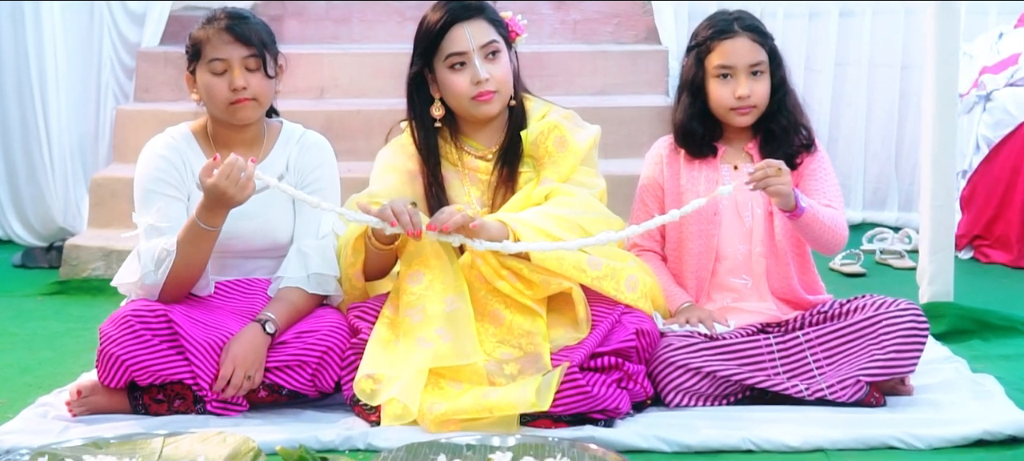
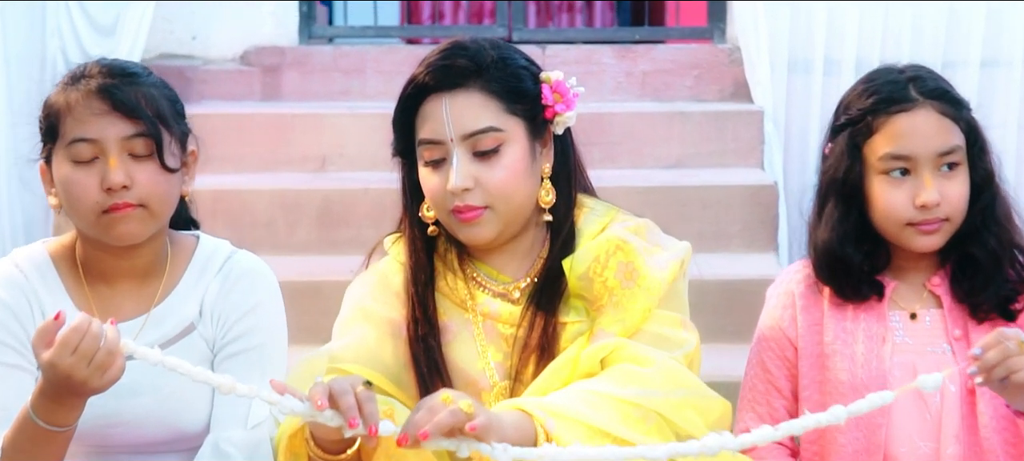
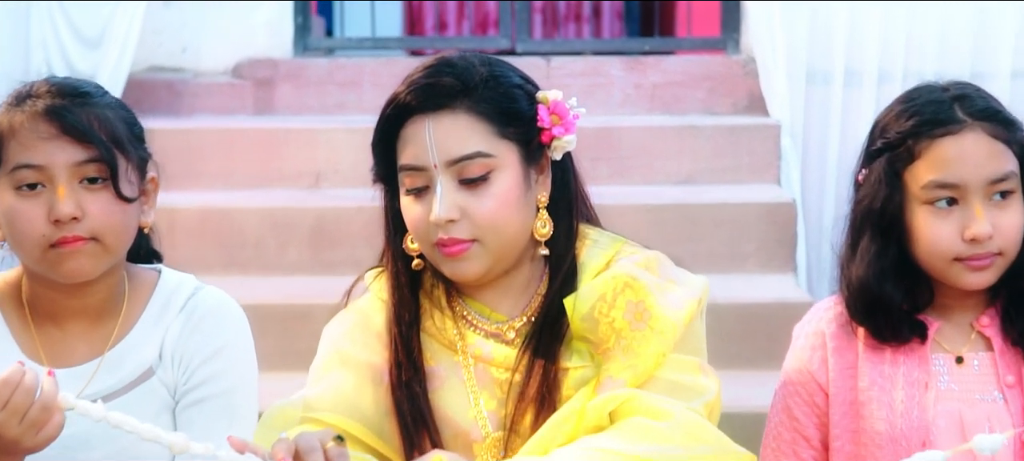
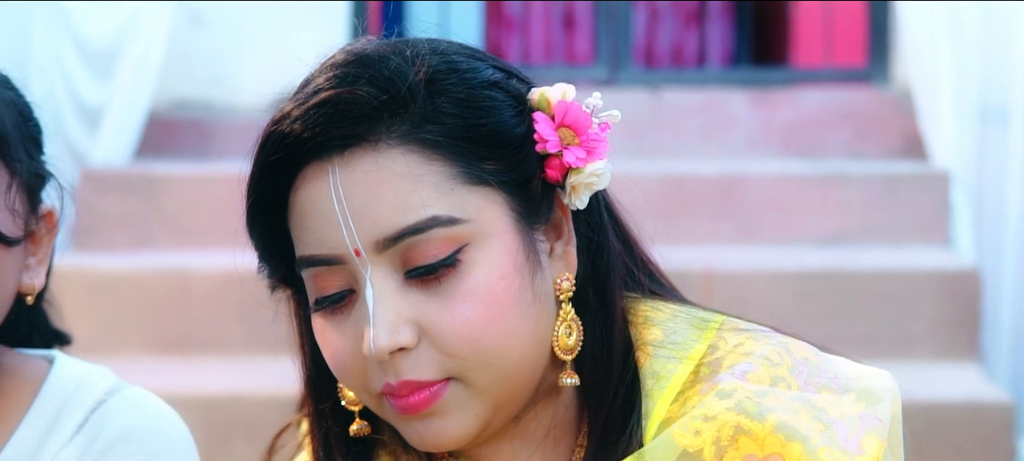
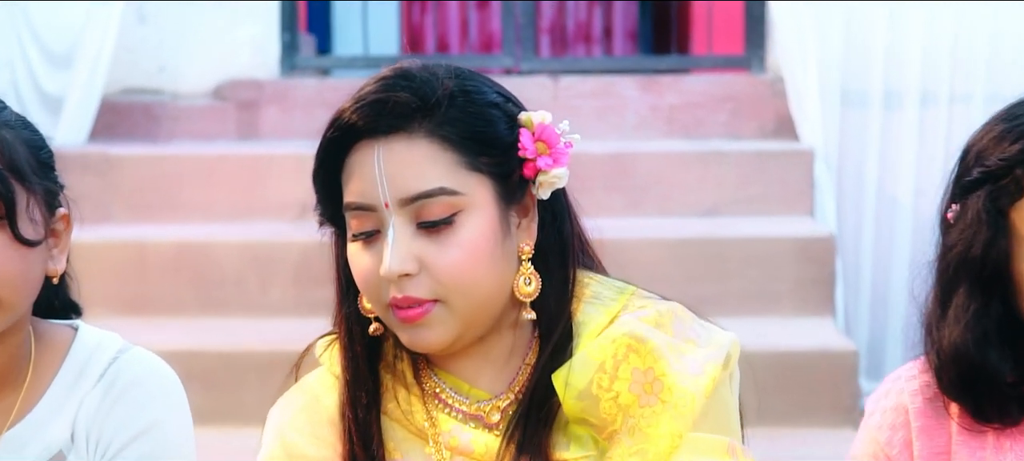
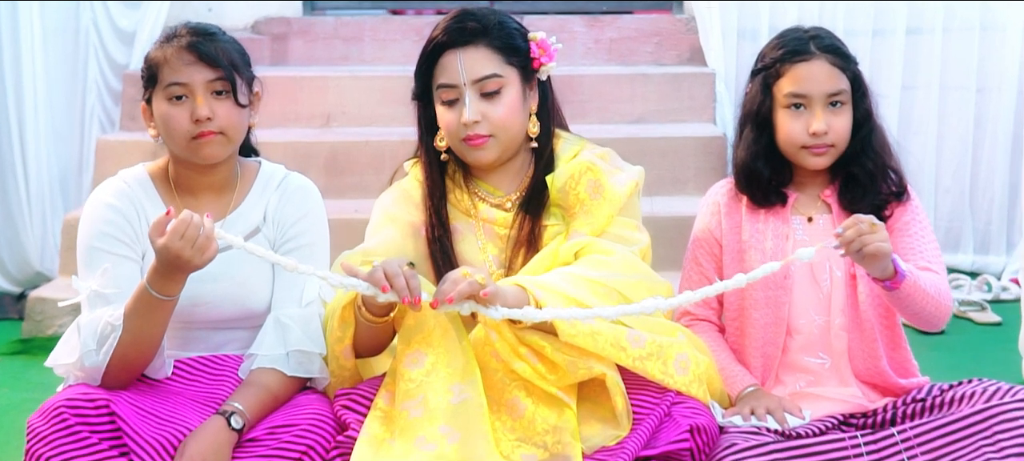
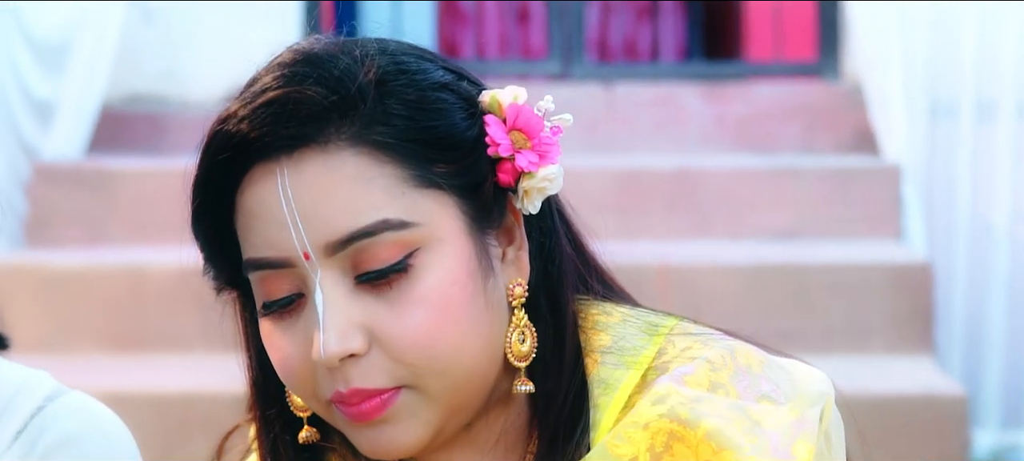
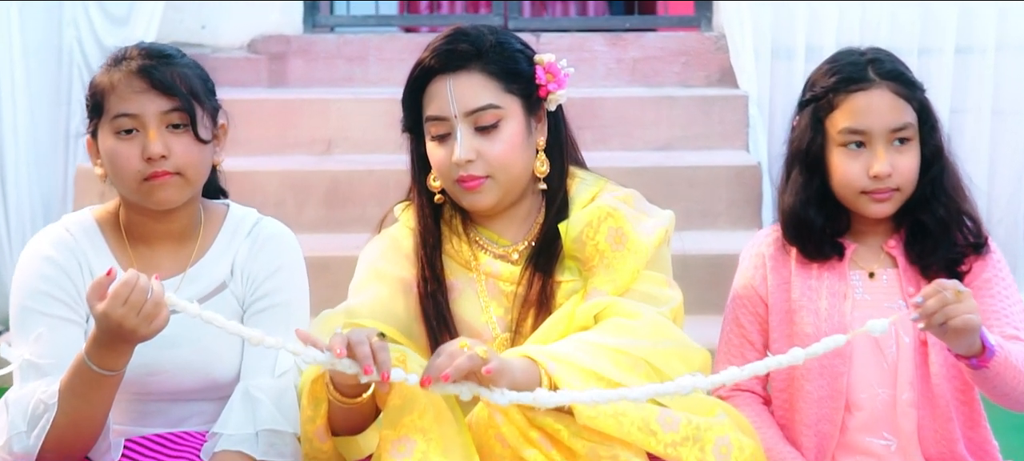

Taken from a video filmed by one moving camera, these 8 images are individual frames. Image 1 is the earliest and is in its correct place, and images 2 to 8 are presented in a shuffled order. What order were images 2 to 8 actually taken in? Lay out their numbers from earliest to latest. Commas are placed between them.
6, 8, 2, 3, 5, 7, 4
